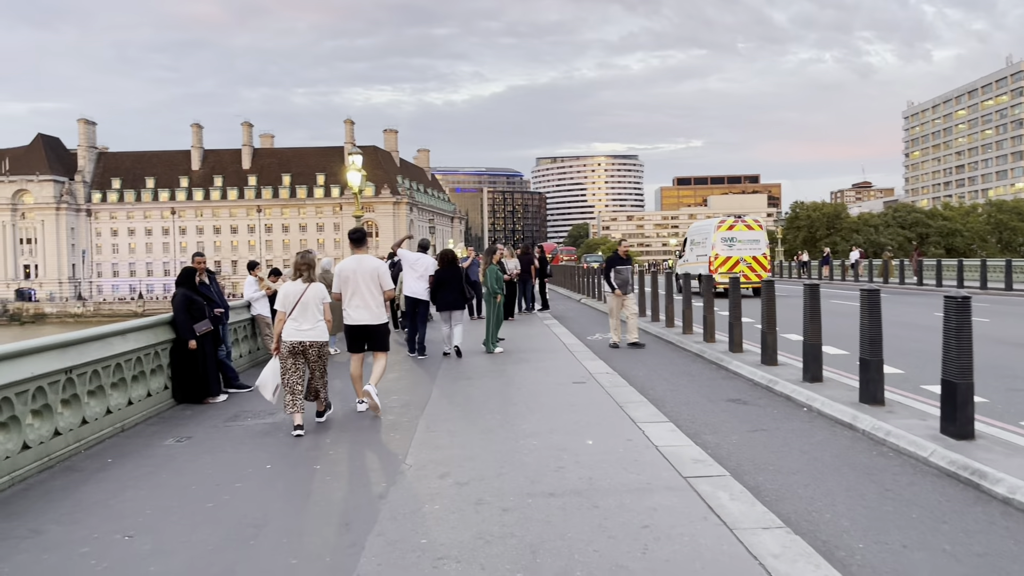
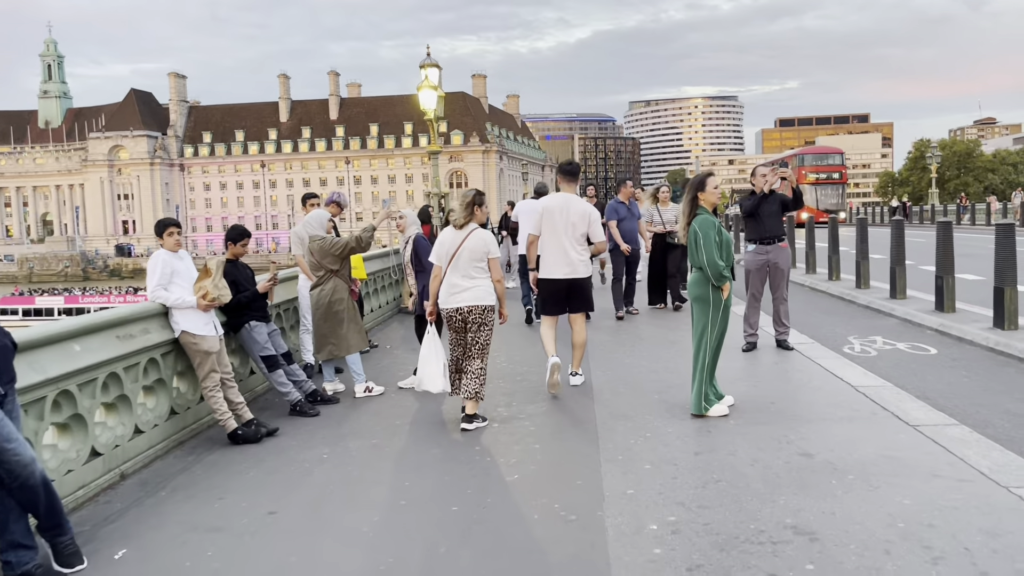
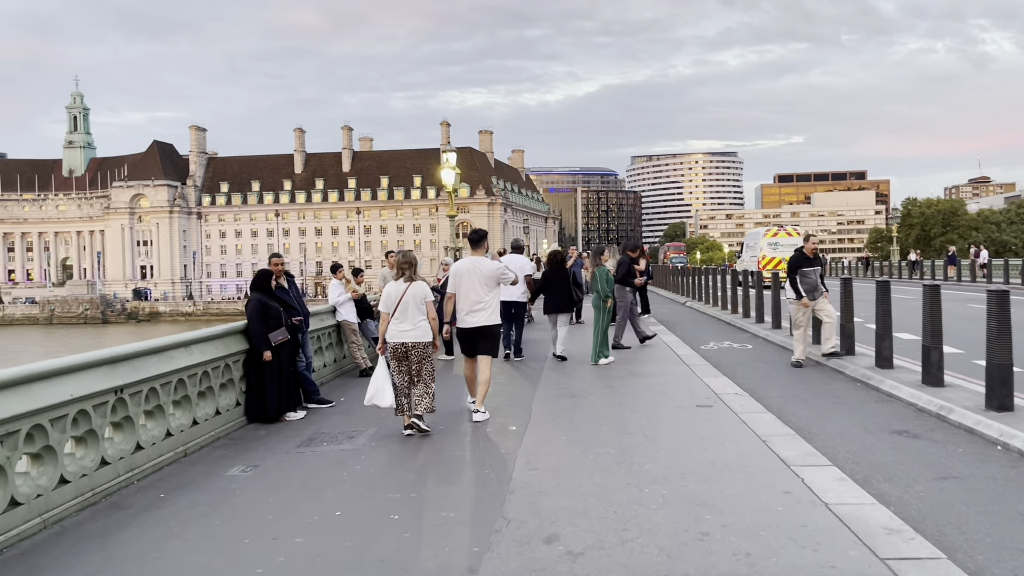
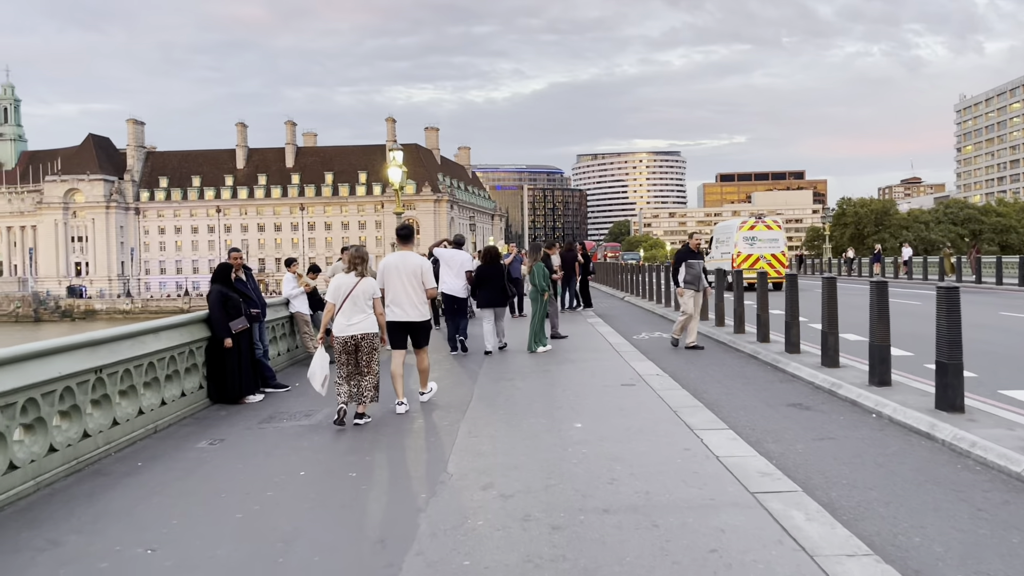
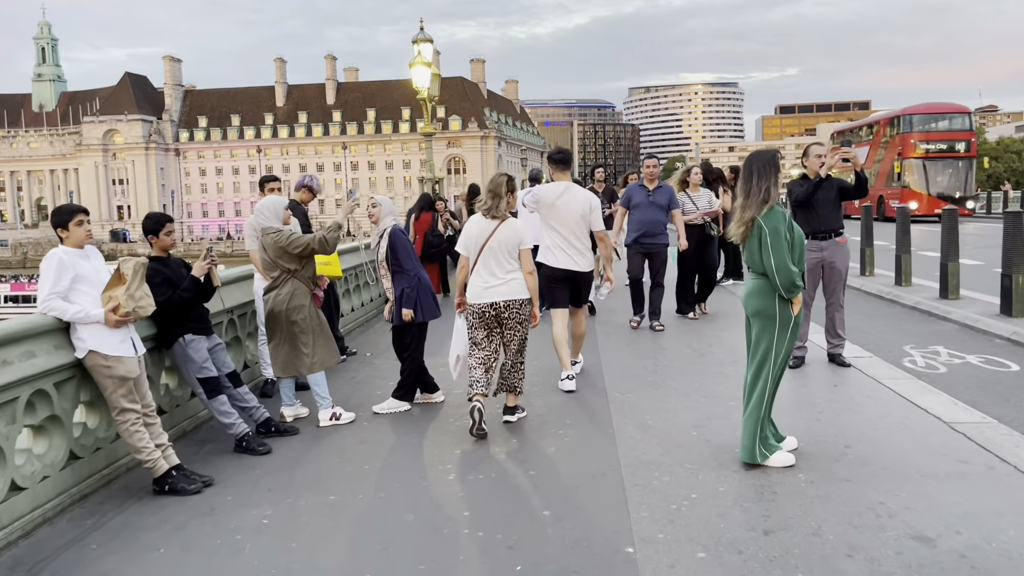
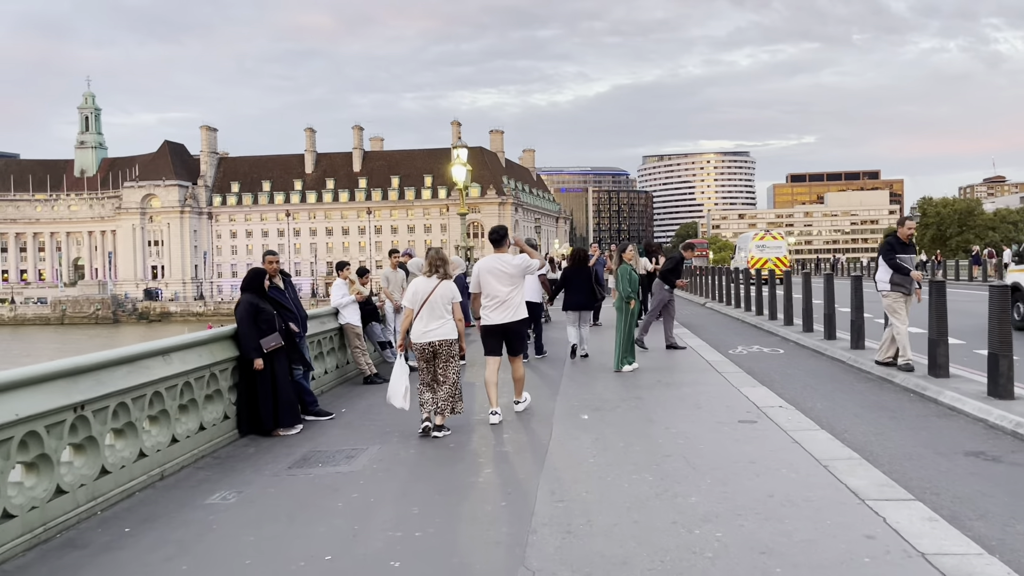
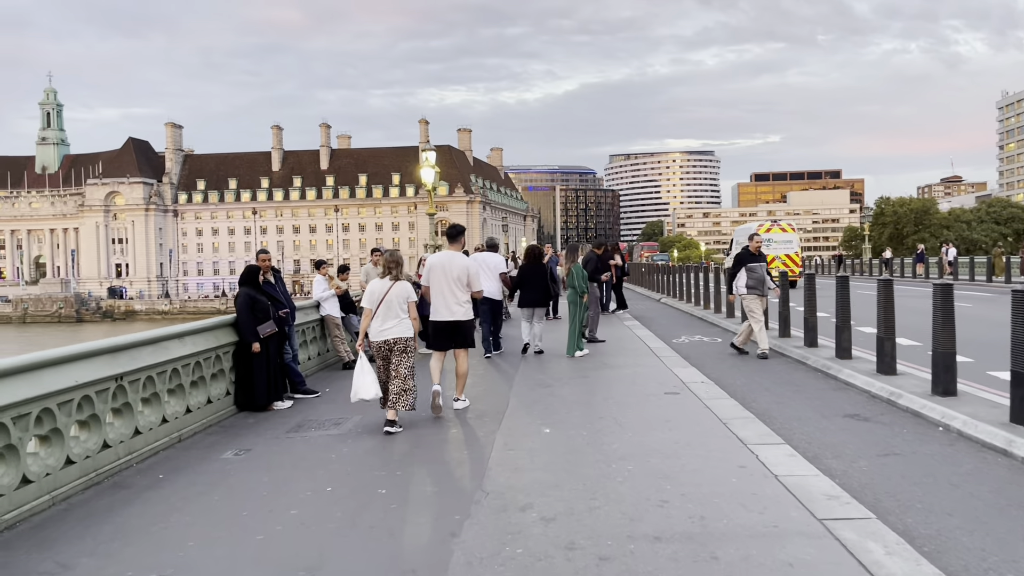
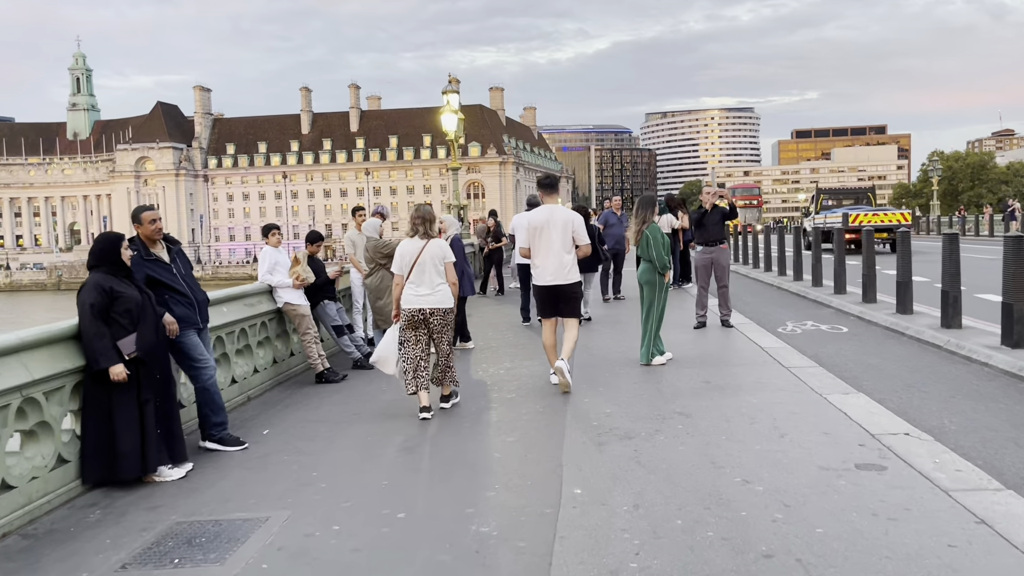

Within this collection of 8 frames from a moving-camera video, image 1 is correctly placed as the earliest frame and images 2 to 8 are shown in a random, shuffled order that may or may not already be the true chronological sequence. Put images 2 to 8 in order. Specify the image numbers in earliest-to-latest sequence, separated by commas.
4, 7, 3, 6, 8, 2, 5
